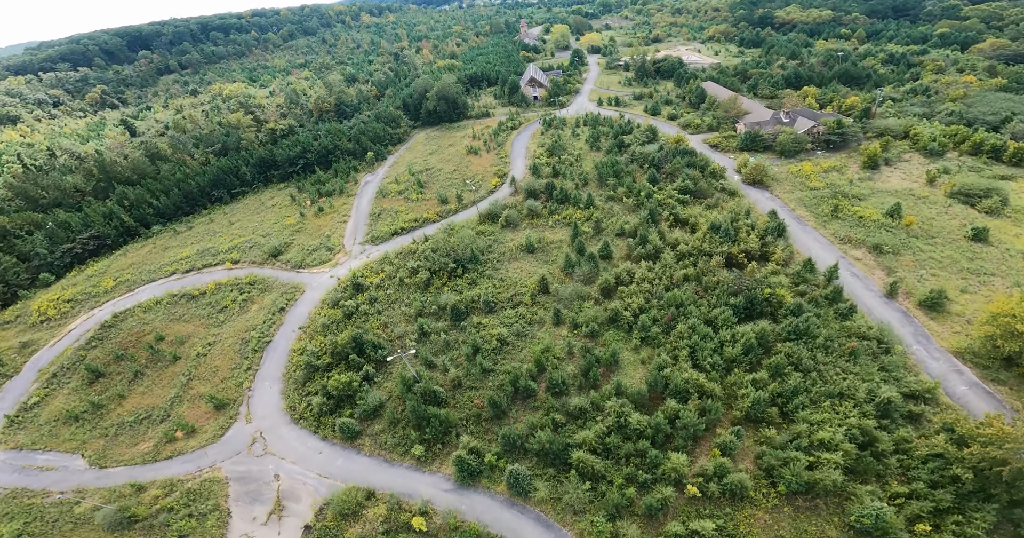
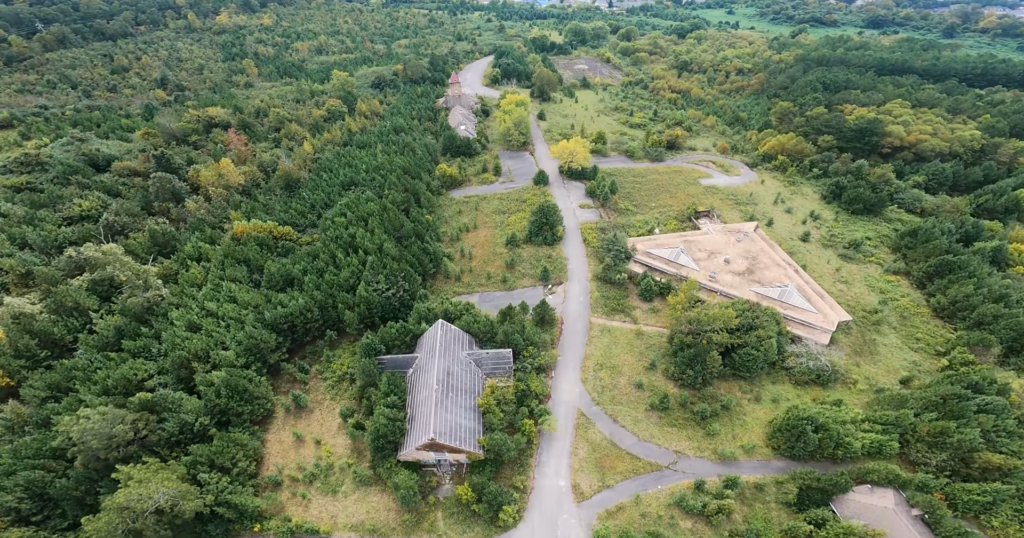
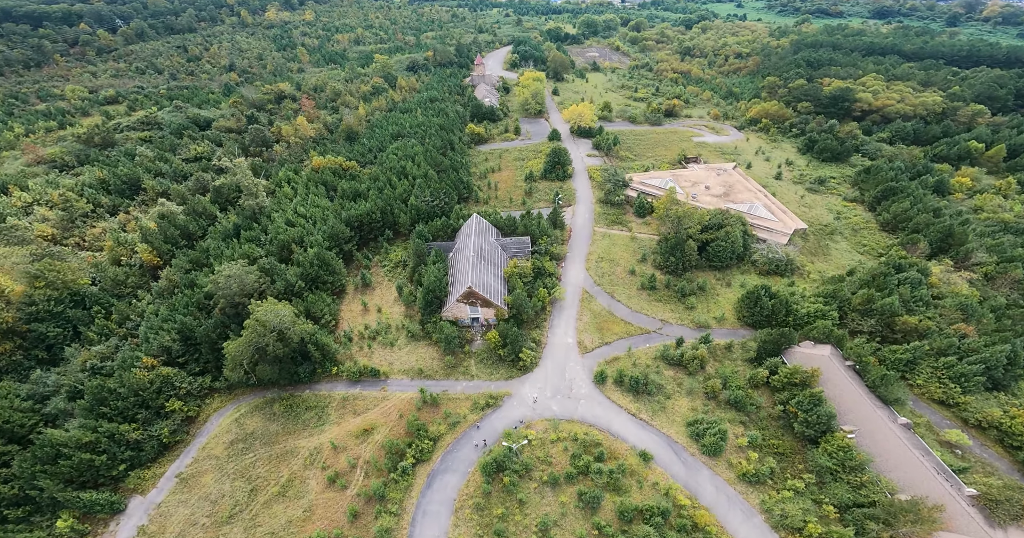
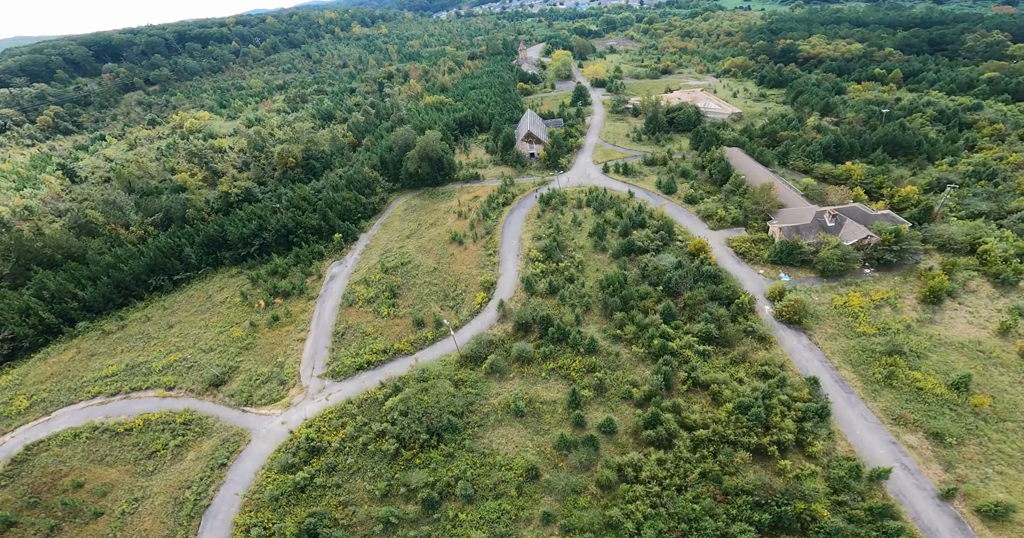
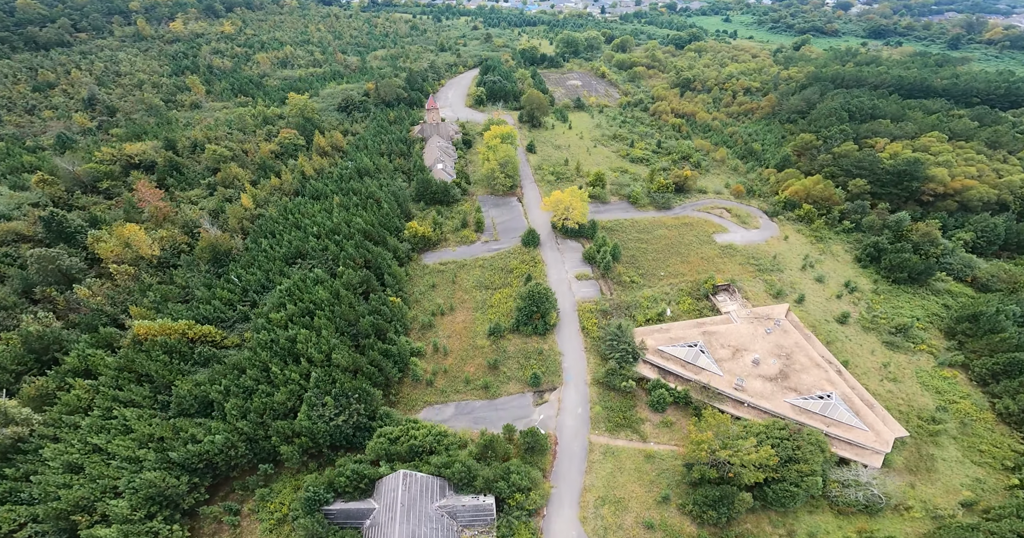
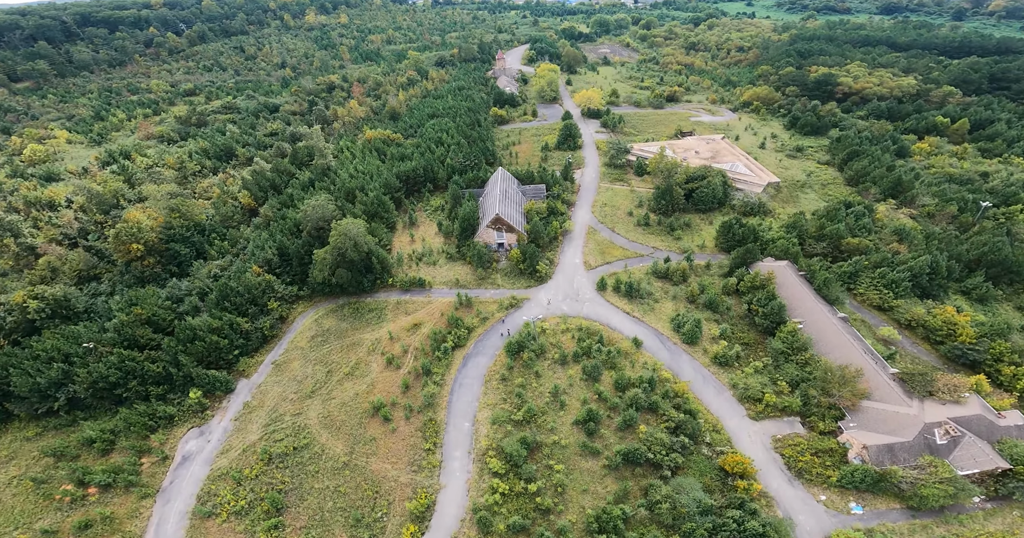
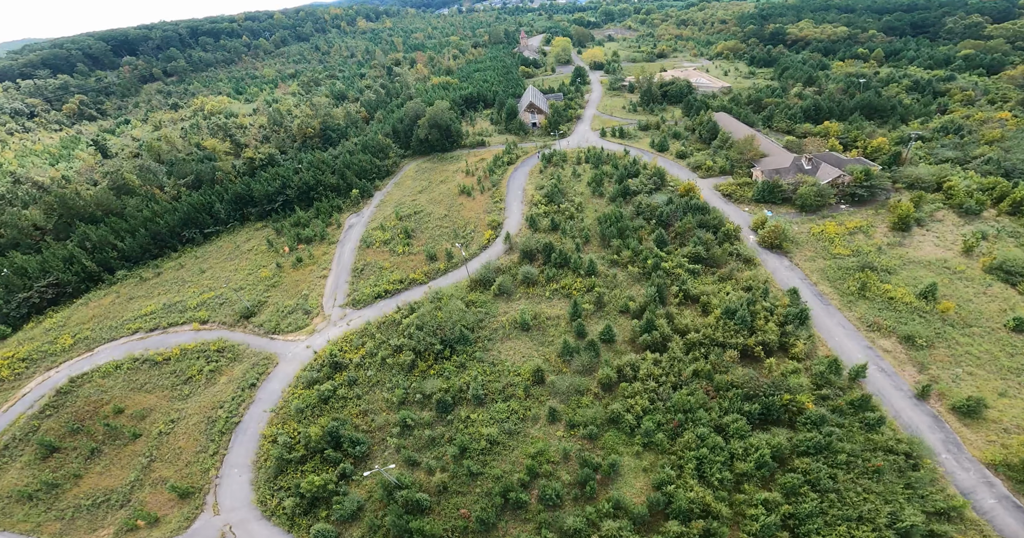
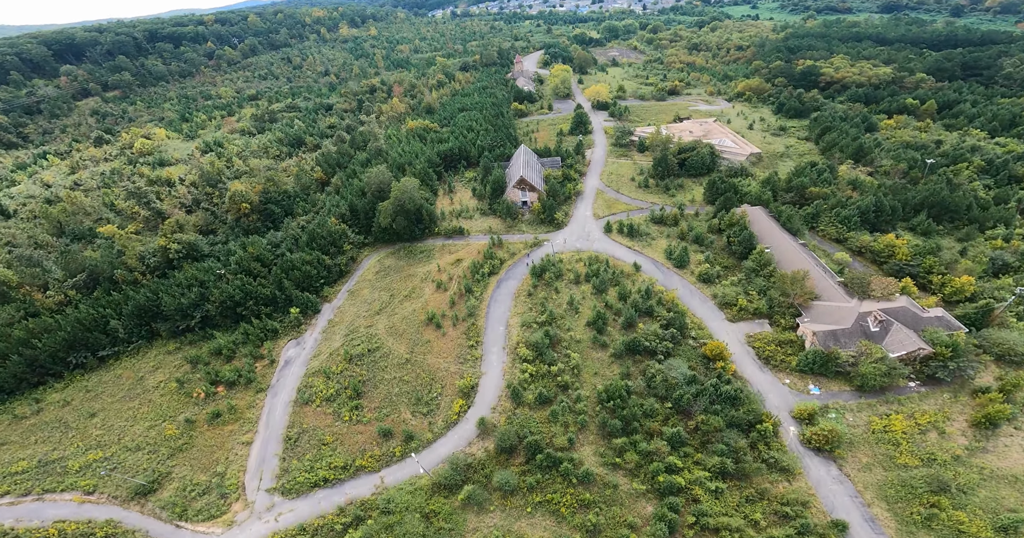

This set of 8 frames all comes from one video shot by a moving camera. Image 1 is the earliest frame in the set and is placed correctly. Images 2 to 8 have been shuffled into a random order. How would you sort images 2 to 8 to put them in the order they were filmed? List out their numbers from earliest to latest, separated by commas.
7, 4, 8, 6, 3, 2, 5
